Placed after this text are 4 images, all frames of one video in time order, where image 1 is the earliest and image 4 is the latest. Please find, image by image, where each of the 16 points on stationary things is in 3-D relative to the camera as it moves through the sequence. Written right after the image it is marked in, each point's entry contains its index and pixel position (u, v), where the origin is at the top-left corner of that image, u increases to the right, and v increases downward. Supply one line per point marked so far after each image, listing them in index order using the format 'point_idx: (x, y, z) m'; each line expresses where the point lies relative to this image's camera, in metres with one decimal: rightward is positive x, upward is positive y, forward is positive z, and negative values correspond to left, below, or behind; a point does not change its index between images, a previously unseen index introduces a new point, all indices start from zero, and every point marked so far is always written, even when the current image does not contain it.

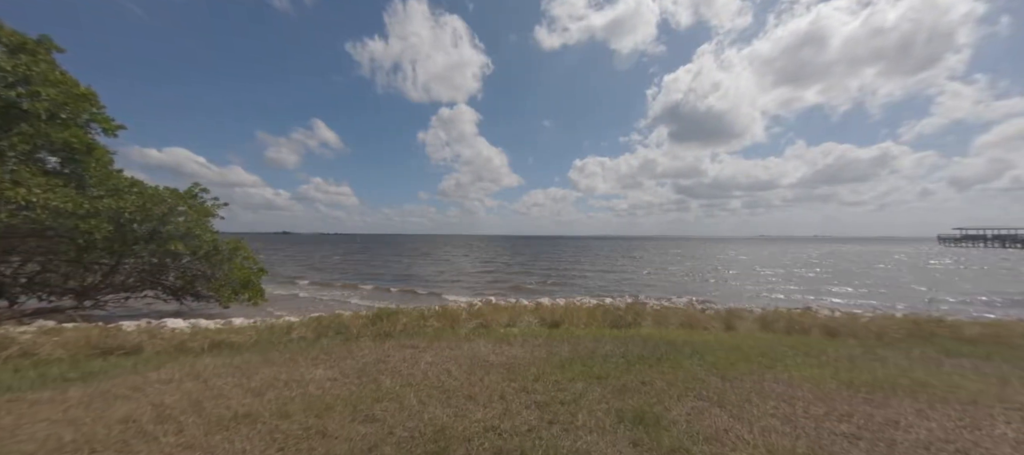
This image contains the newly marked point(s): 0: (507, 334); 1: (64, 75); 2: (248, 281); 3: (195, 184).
0: (-0.1, -1.9, +6.2) m
1: (-13.8, +4.6, +10.7) m
2: (-10.9, -2.2, +14.5) m
3: (-11.7, +1.6, +12.8) m
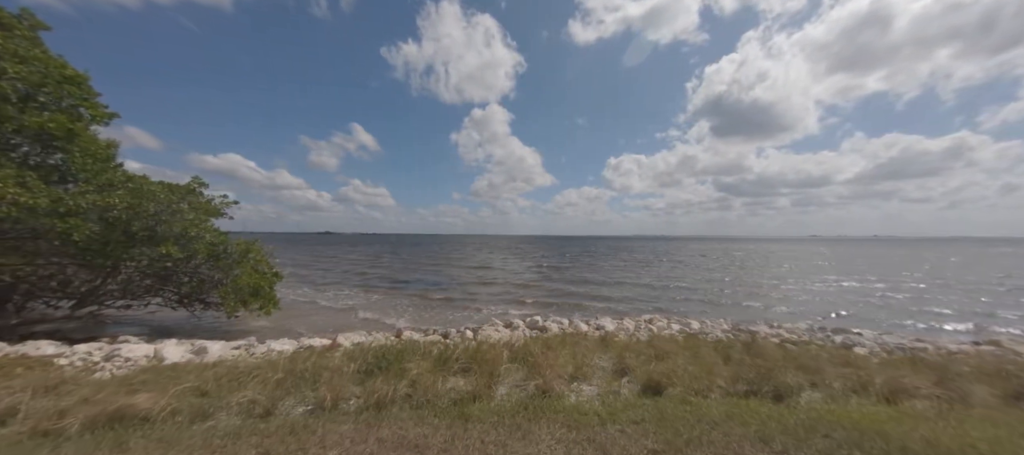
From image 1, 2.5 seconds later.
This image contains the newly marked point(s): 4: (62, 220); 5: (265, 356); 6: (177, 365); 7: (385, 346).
0: (+0.7, -1.9, +3.6) m
1: (-12.5, +4.6, +9.3) m
2: (-9.2, -2.2, +12.8) m
3: (-10.2, +1.6, +11.2) m
4: (-11.2, +0.2, +8.8) m
5: (-4.4, -2.3, +6.2) m
6: (-5.4, -2.2, +5.7) m
7: (-2.2, -2.1, +6.1) m
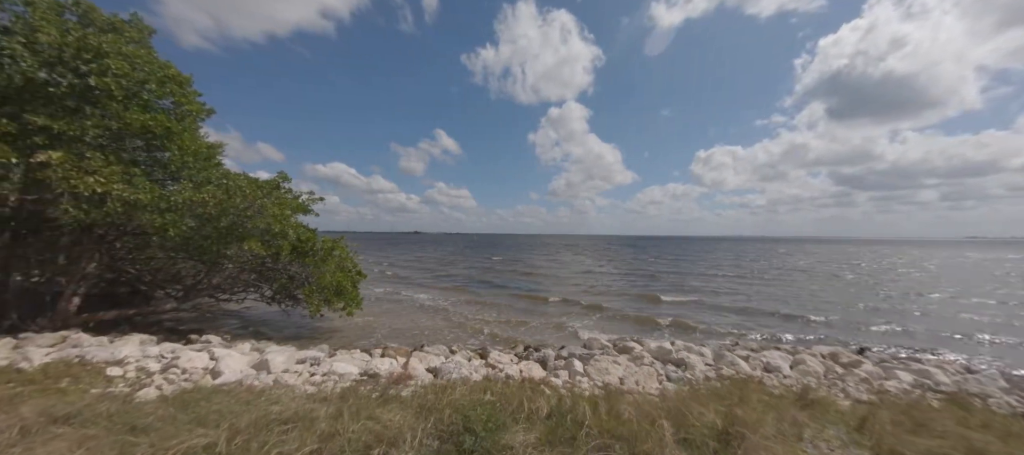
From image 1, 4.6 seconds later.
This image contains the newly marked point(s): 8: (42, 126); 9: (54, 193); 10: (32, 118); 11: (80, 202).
0: (+1.8, -1.7, +1.2) m
1: (-9.9, +4.7, +9.6) m
2: (-6.0, -2.1, +12.3) m
3: (-7.3, +1.7, +11.0) m
4: (-8.8, +0.3, +8.8) m
5: (-2.6, -2.2, +4.8) m
6: (-3.7, -2.1, +4.5) m
7: (-0.6, -1.9, +4.3) m
8: (-10.1, +2.1, +7.5) m
9: (-10.1, +0.7, +7.7) m
10: (-10.0, +2.2, +7.3) m
11: (-9.6, +0.5, +7.8) m
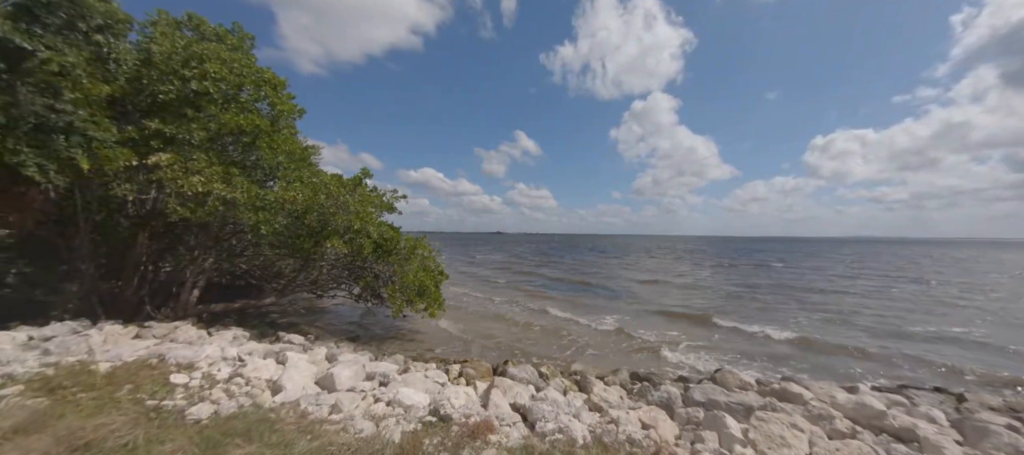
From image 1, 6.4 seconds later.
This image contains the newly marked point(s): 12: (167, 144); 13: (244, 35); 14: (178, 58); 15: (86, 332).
0: (+2.1, -1.6, -0.8) m
1: (-7.5, +4.8, +10.0) m
2: (-3.0, -2.0, +11.8) m
3: (-4.6, +1.8, +10.8) m
4: (-6.5, +0.4, +9.0) m
5: (-1.4, -2.1, +3.7) m
6: (-2.6, -2.0, +3.7) m
7: (+0.5, -1.8, +2.8) m
8: (-8.1, +2.2, +8.0) m
9: (-8.0, +0.8, +8.1) m
10: (-8.1, +2.3, +7.8) m
11: (-7.5, +0.6, +8.2) m
12: (-8.0, +2.0, +8.1) m
13: (-8.0, +5.8, +10.7) m
14: (-7.9, +4.0, +8.3) m
15: (-8.2, -2.0, +6.7) m
